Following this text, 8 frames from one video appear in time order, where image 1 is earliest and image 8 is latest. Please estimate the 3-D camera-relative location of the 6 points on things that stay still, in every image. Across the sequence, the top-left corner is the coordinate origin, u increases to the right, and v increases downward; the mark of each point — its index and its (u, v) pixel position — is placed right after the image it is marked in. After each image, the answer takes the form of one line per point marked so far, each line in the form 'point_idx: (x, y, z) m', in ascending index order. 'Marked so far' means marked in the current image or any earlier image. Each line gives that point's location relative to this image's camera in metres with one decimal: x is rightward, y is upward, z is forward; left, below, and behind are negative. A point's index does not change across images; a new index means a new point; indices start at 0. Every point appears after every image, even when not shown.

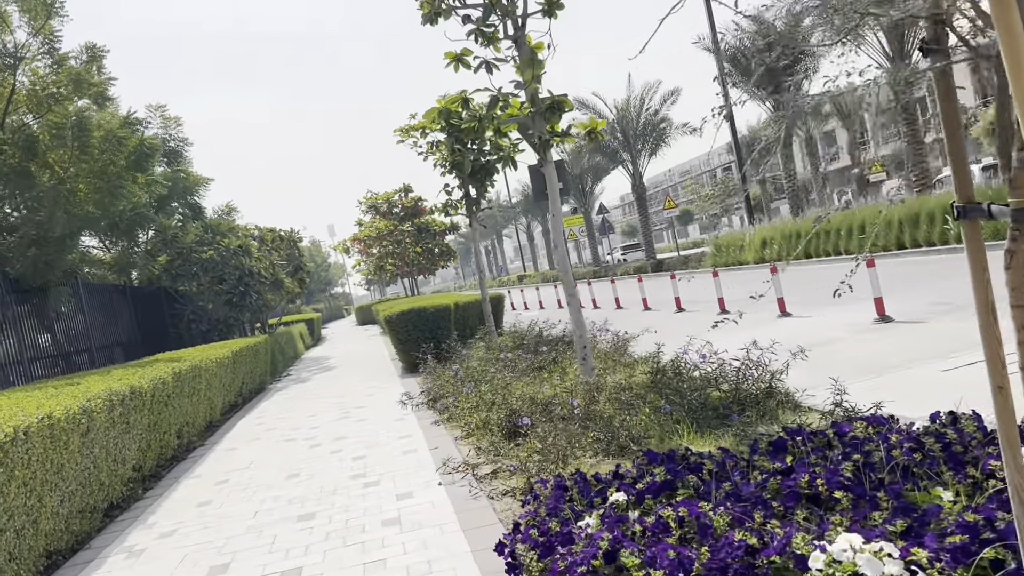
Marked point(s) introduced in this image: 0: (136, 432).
0: (-2.8, -1.1, +6.6) m
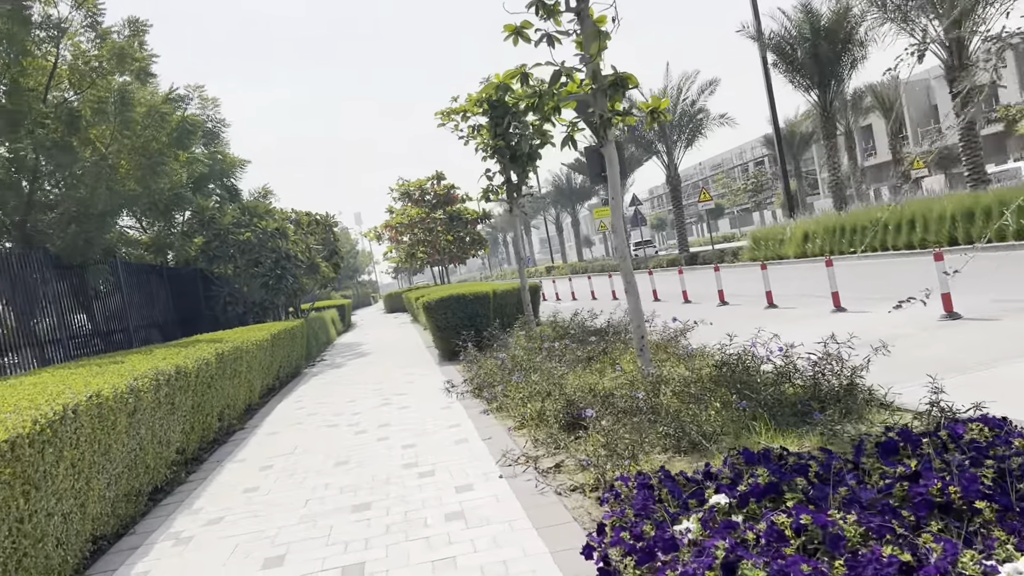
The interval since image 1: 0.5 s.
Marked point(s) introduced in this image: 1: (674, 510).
0: (-2.4, -0.9, +6.4) m
1: (+0.6, -0.8, +3.4) m
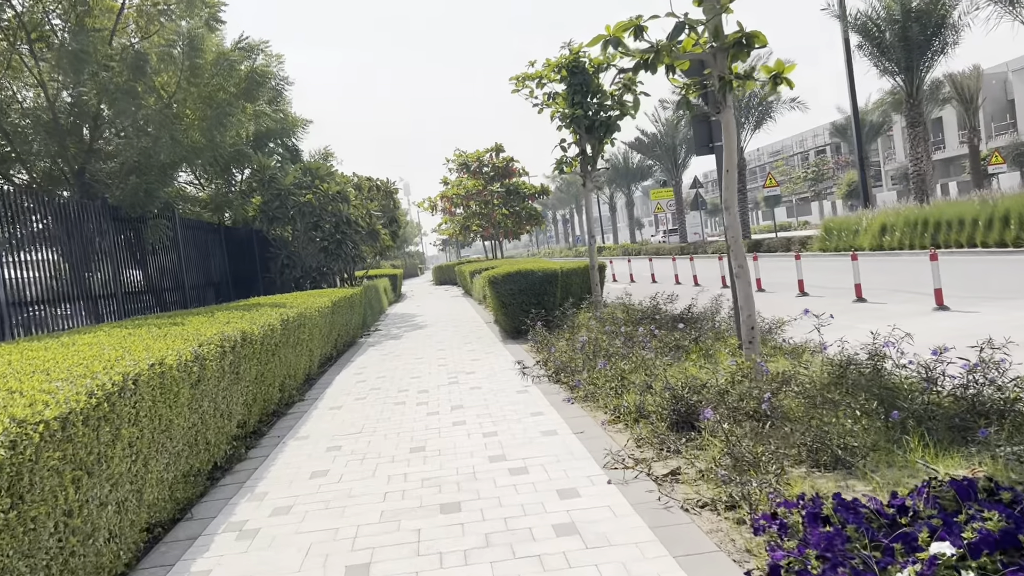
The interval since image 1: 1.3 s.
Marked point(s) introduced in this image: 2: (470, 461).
0: (-1.7, -0.6, +5.8) m
1: (+1.1, -0.8, +2.7) m
2: (-0.2, -1.0, +5.2) m
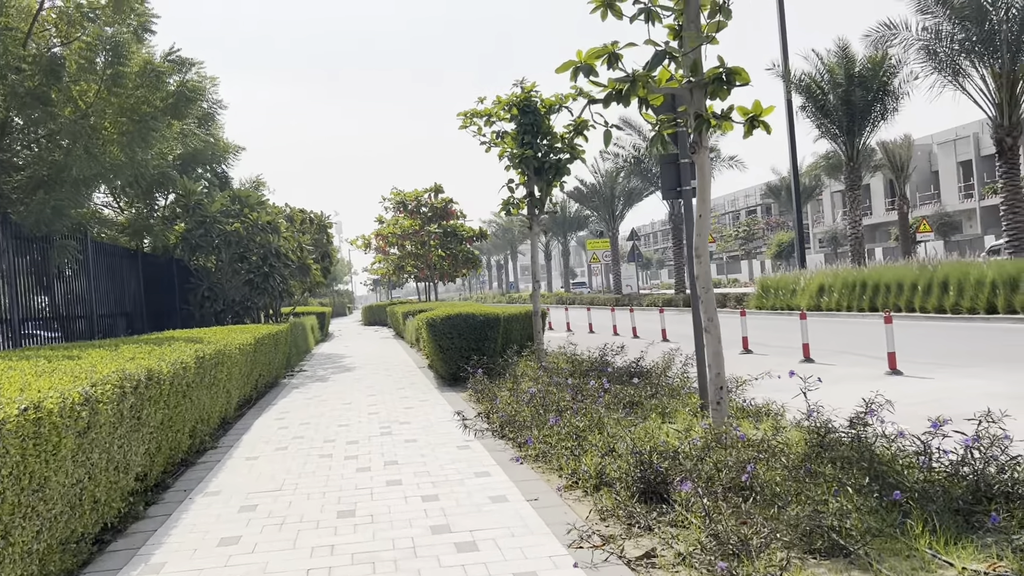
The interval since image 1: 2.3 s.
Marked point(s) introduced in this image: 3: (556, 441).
0: (-2.0, -0.8, +5.0) m
1: (+1.0, -1.0, +2.1) m
2: (-0.5, -1.2, +4.5) m
3: (+0.3, -1.1, +6.2) m
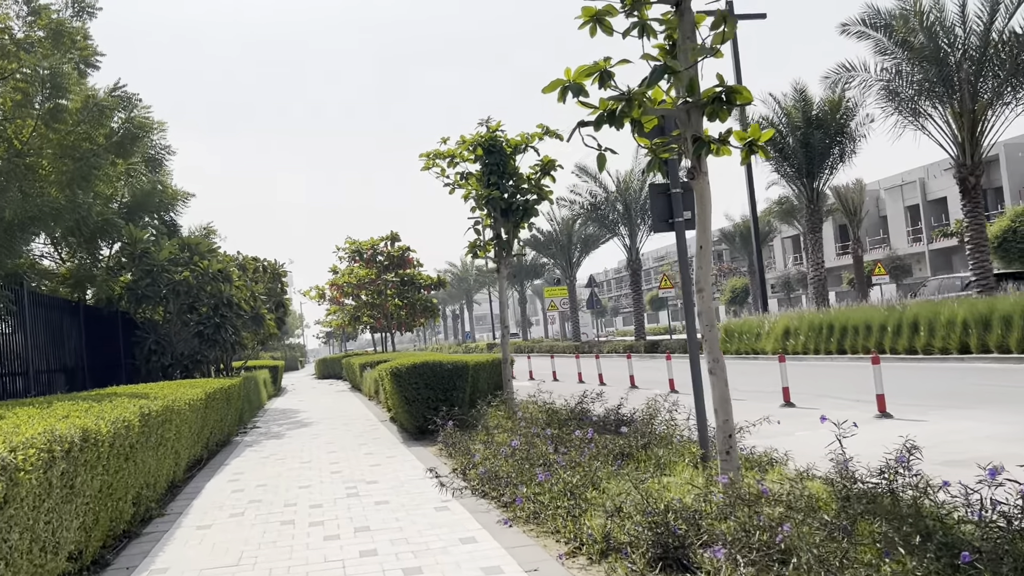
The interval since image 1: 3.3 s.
0: (-2.1, -1.0, +4.3) m
1: (+1.1, -1.0, +1.5) m
2: (-0.5, -1.4, +3.8) m
3: (+0.2, -1.3, +5.6) m
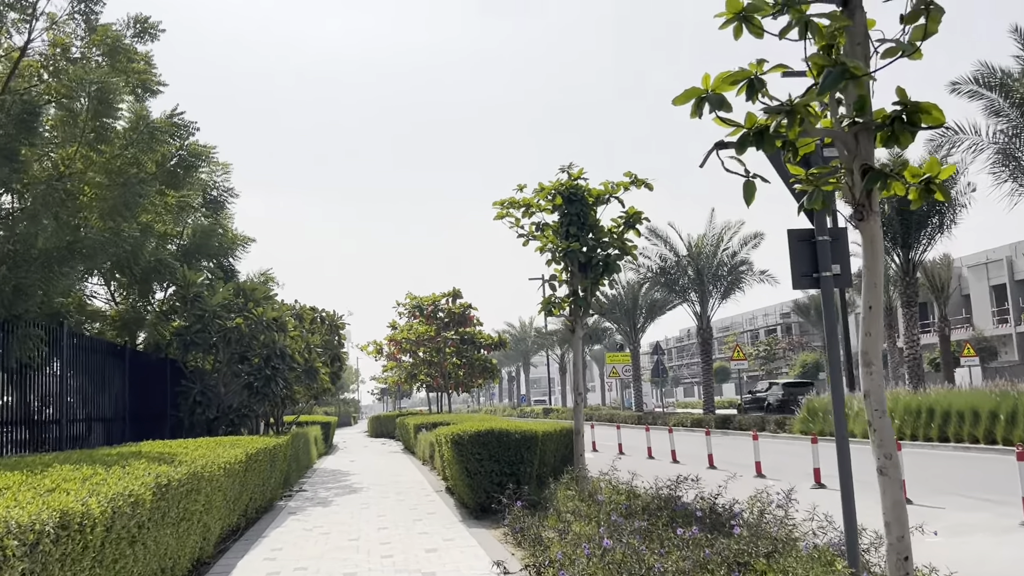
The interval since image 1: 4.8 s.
0: (-1.6, -1.1, +3.2) m
1: (+1.4, -1.0, +0.3) m
2: (-0.1, -1.5, +2.6) m
3: (+0.7, -1.6, +4.4) m
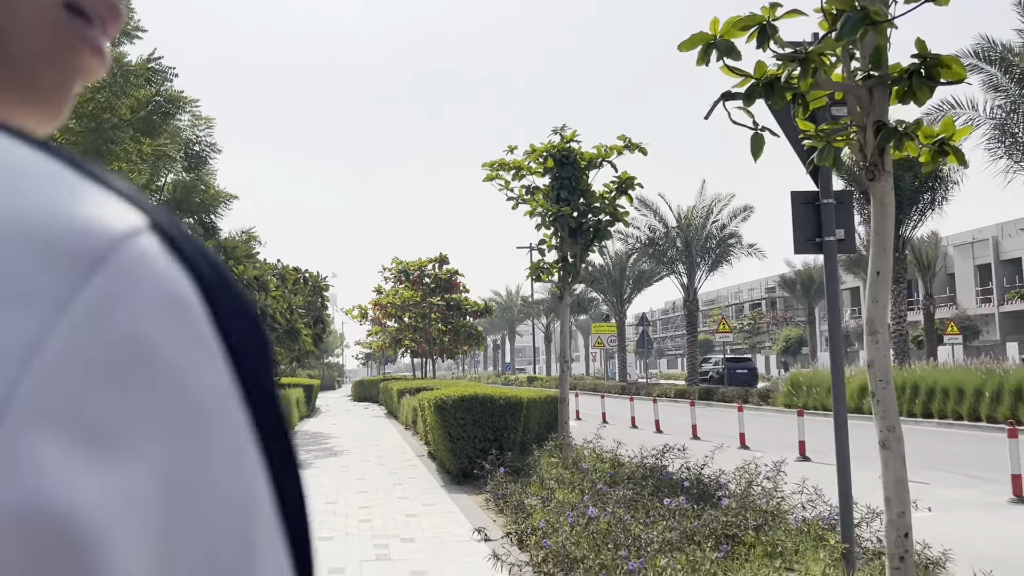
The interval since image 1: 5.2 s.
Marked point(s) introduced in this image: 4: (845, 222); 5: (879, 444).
0: (-1.7, -0.9, +3.0) m
1: (+1.4, -1.0, +0.1) m
2: (-0.2, -1.4, +2.4) m
3: (+0.6, -1.4, +4.2) m
4: (+1.8, +0.4, +4.8) m
5: (+1.6, -0.7, +3.9) m
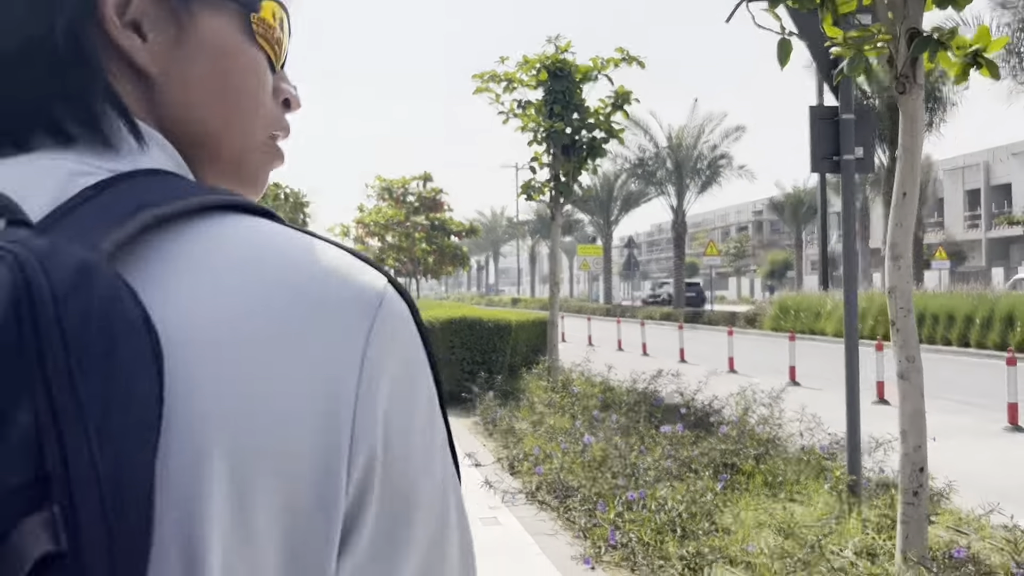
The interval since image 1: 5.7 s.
0: (-1.7, -0.7, +2.7) m
1: (+1.4, -1.0, -0.1) m
2: (-0.2, -1.2, +2.2) m
3: (+0.6, -1.1, +4.0) m
4: (+1.8, +0.7, +4.5) m
5: (+1.6, -0.4, +3.7) m
